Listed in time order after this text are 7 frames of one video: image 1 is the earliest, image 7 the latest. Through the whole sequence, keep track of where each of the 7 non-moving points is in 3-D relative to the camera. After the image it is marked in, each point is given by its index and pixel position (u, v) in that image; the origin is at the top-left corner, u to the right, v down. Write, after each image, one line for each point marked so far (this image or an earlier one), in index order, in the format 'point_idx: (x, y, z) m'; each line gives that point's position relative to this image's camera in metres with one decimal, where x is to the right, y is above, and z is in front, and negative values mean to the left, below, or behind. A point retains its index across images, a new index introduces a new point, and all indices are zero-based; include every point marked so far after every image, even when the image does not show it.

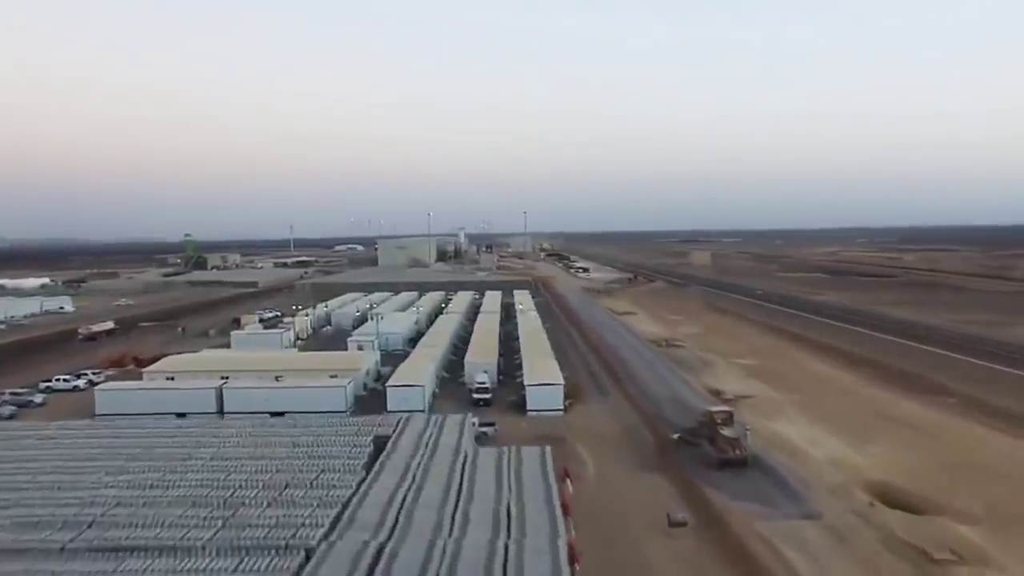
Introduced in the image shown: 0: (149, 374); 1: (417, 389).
0: (-3.4, -0.8, +8.3) m
1: (-0.8, -0.9, +7.7) m
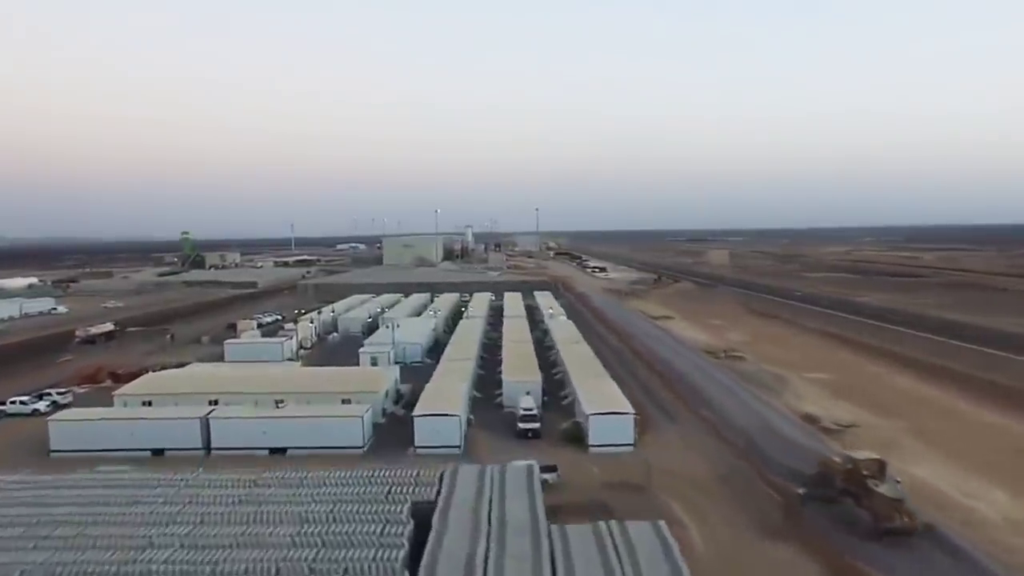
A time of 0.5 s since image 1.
0: (-3.0, -0.8, +6.8) m
1: (-0.4, -0.9, +6.2) m
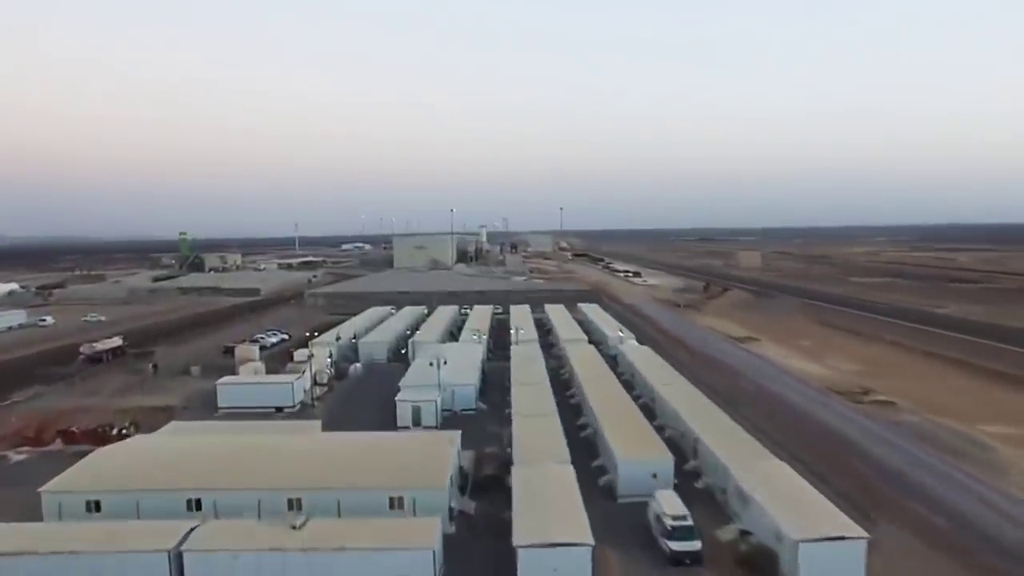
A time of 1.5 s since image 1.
0: (-2.3, -1.1, +4.5) m
1: (+0.3, -1.1, +3.8) m
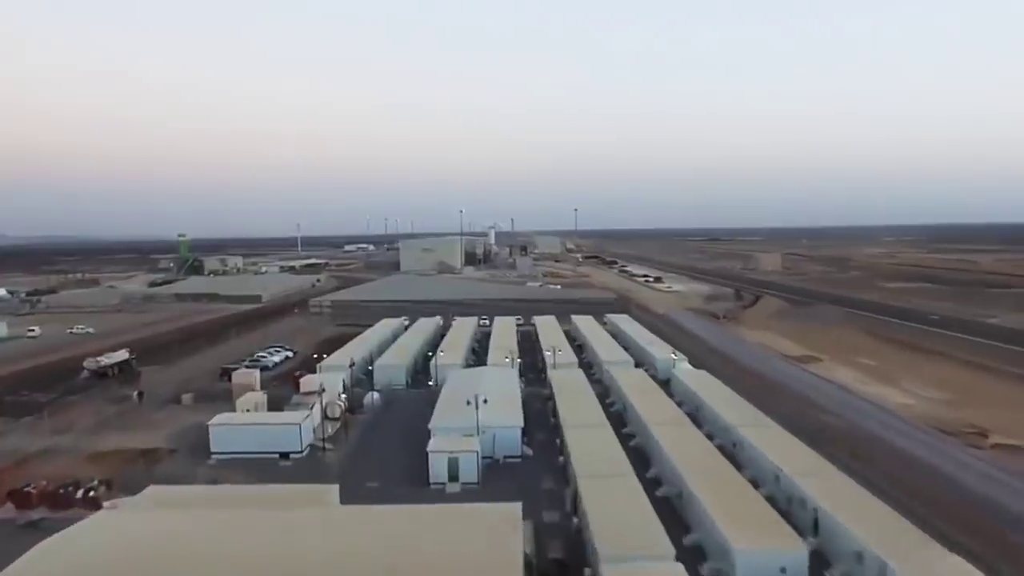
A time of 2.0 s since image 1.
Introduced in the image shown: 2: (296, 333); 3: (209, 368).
0: (-1.9, -1.2, +3.2) m
1: (+0.6, -1.3, +2.5) m
2: (-3.6, -0.7, +15.0) m
3: (-3.6, -1.0, +10.7) m
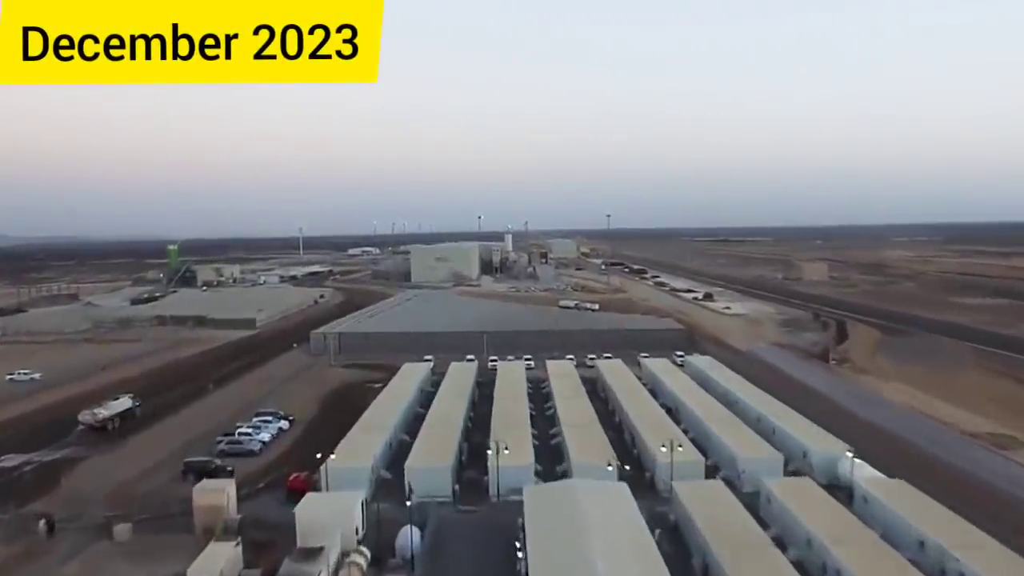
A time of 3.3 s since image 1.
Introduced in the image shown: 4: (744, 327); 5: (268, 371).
0: (-1.3, -1.7, +0.2) m
1: (+1.3, -1.7, -0.4) m
2: (-2.9, -1.2, +12.1) m
3: (-3.0, -1.4, +7.7) m
4: (+4.1, -0.7, +15.5) m
5: (-3.5, -1.2, +12.8) m
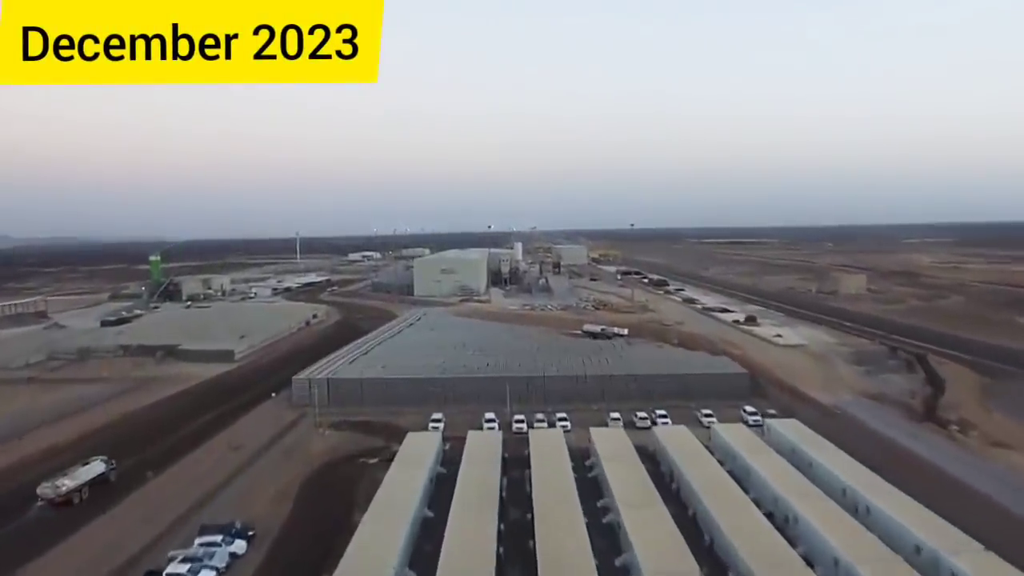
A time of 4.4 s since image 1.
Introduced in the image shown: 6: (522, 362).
0: (-1.0, -2.1, -2.3) m
1: (+1.6, -2.2, -2.9) m
2: (-2.6, -1.7, +9.6) m
3: (-2.6, -1.9, +5.3) m
4: (+4.4, -1.1, +13.0) m
5: (-3.2, -1.6, +10.3) m
6: (+0.1, -1.0, +12.5) m
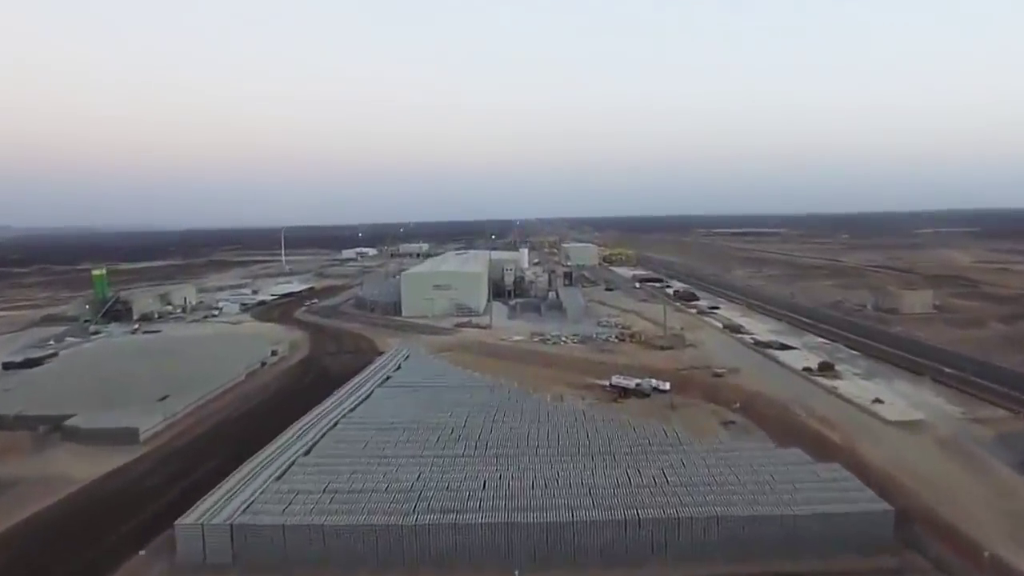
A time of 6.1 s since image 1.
0: (-0.9, -3.1, -6.5) m
1: (+1.7, -3.2, -7.1) m
2: (-2.5, -2.4, +5.4) m
3: (-2.6, -2.7, +1.1) m
4: (+4.5, -1.9, +8.8) m
5: (-3.1, -2.4, +6.1) m
6: (+0.2, -1.8, +8.2) m
